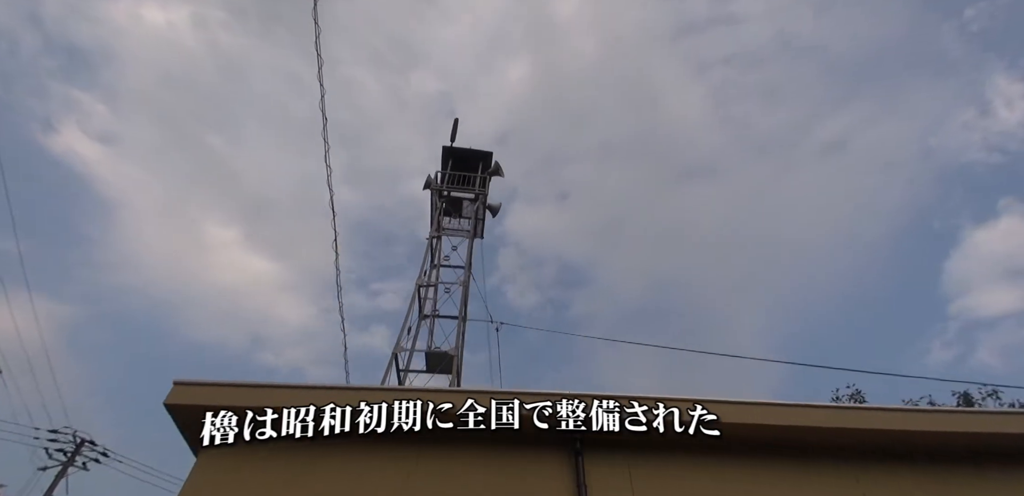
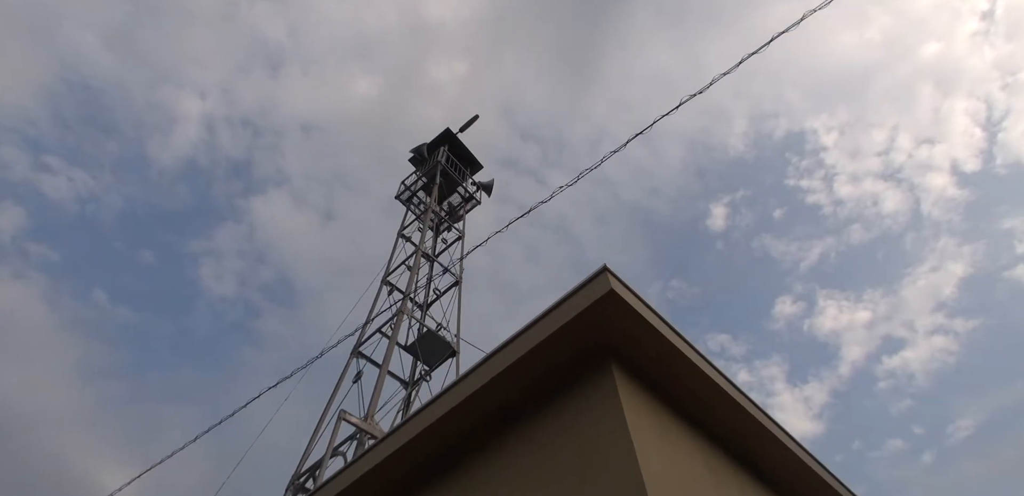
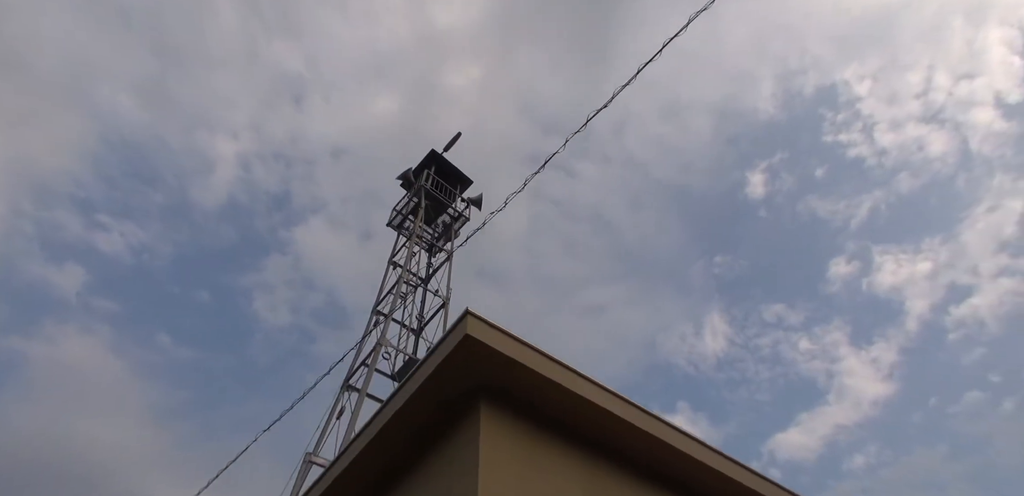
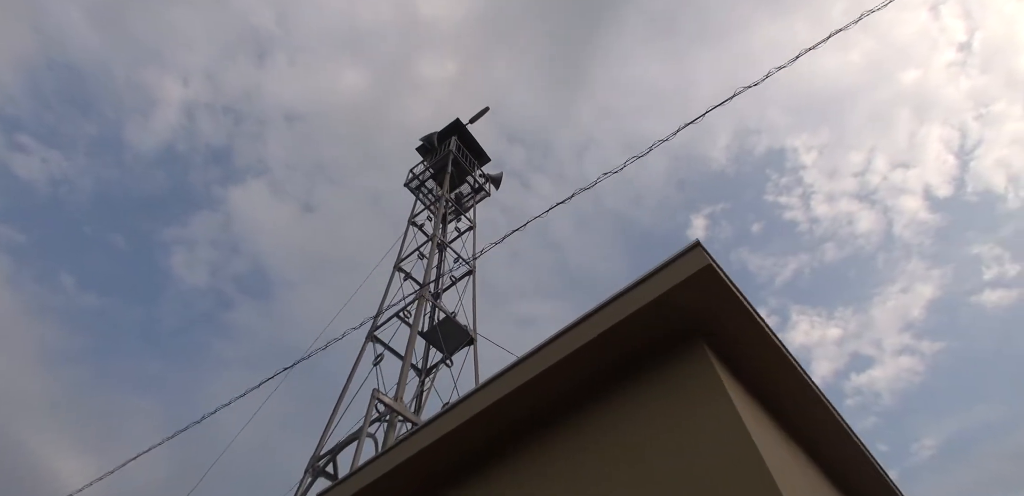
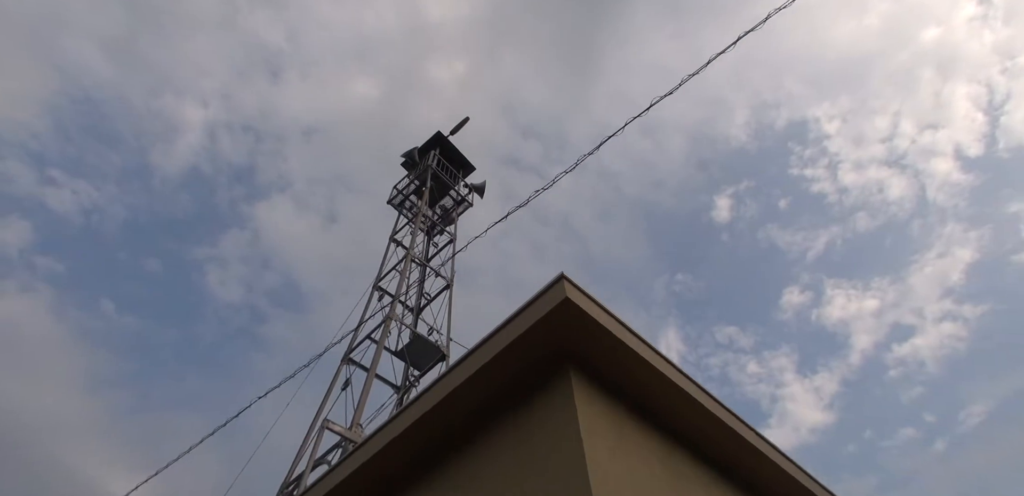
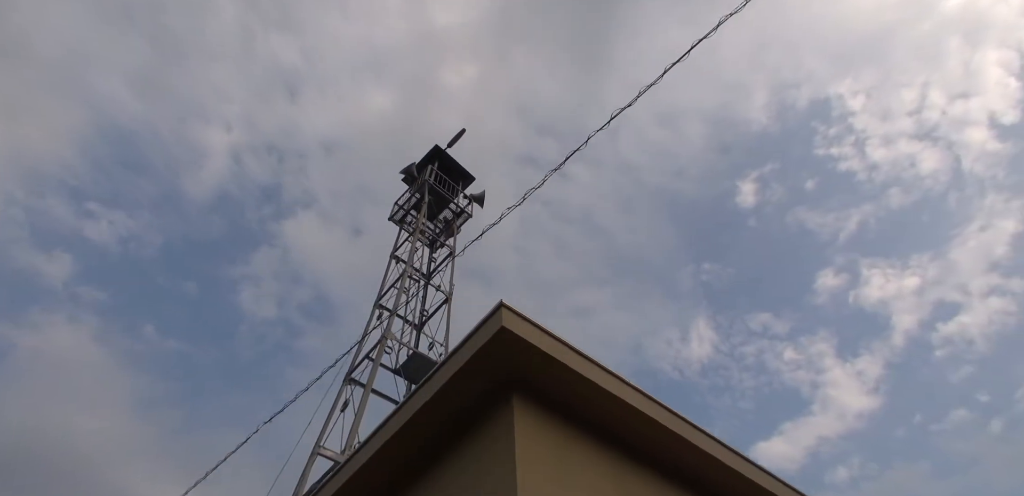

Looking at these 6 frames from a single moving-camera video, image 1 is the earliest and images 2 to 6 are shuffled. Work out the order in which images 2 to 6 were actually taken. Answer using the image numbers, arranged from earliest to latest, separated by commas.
3, 6, 5, 2, 4
